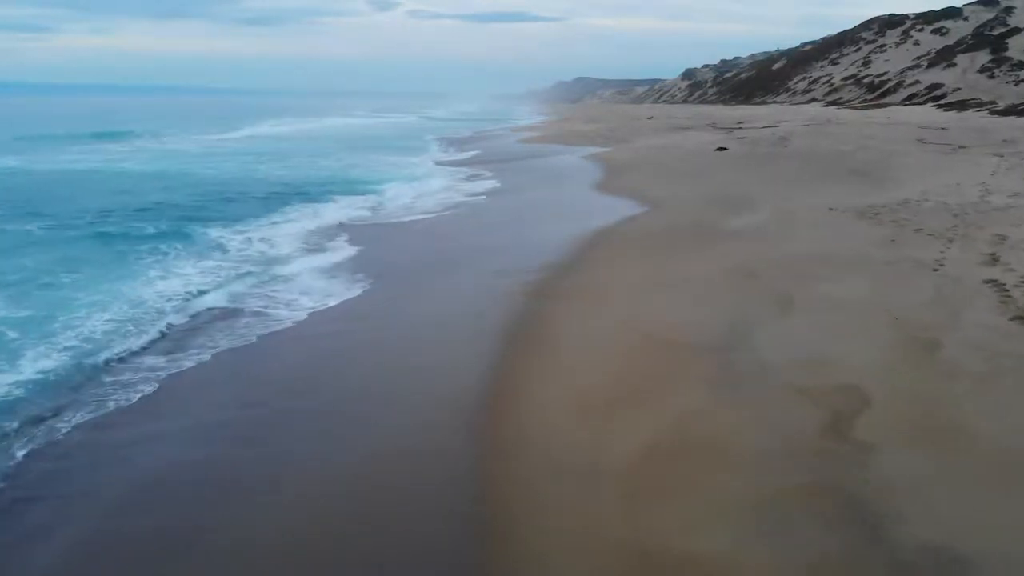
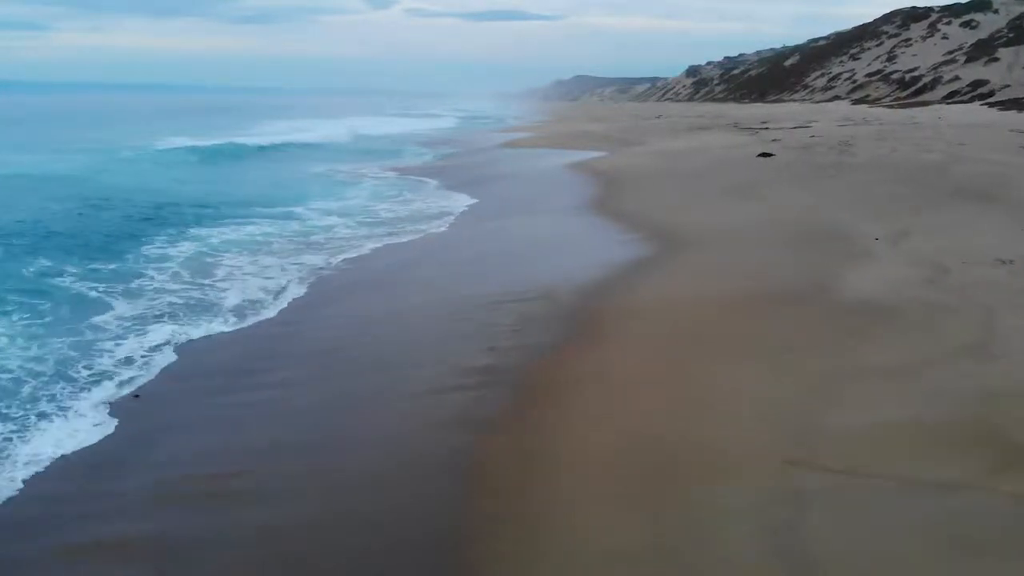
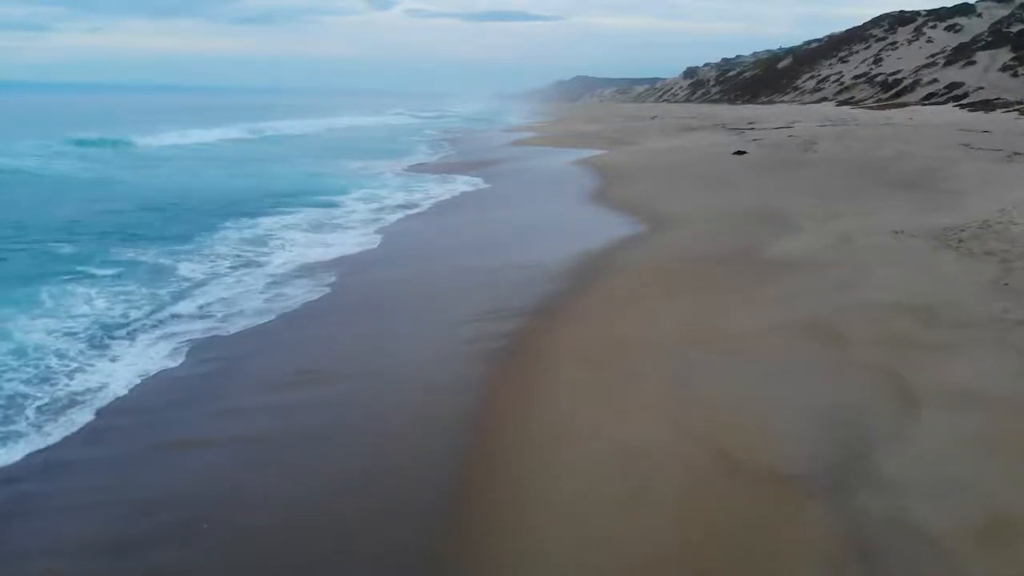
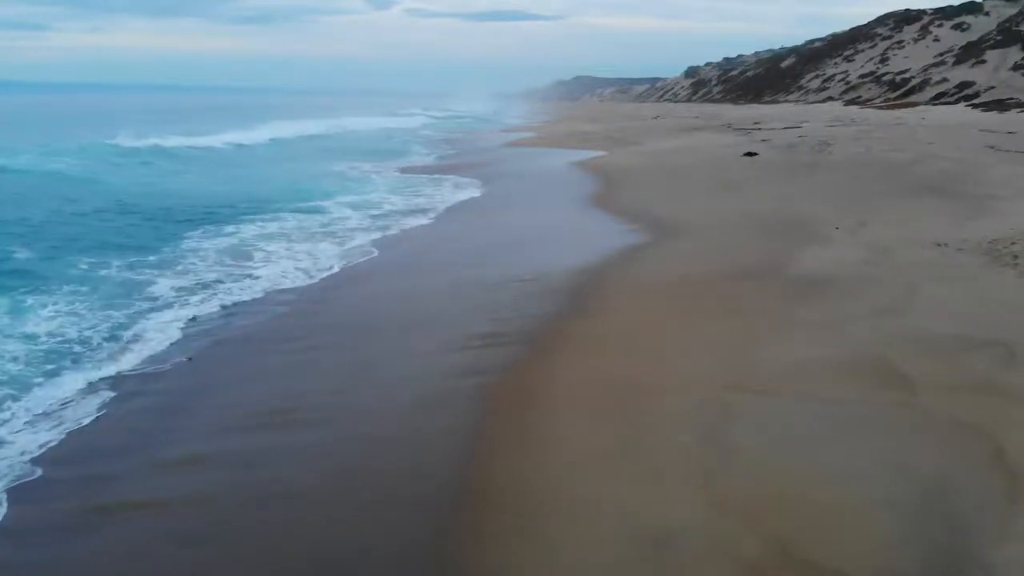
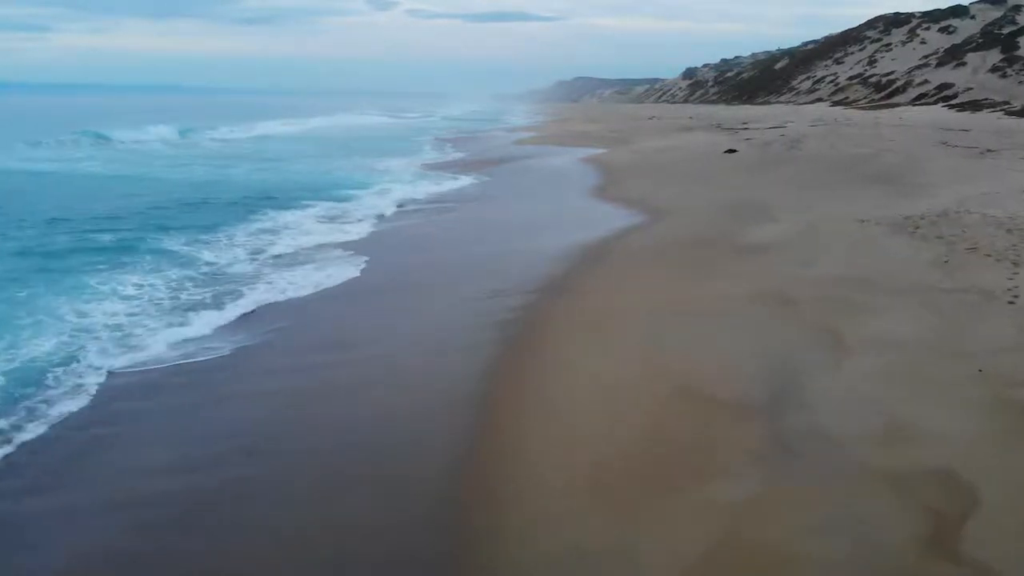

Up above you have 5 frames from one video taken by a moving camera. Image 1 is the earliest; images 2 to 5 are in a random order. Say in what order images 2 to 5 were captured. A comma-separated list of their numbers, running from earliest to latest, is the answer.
5, 3, 4, 2
